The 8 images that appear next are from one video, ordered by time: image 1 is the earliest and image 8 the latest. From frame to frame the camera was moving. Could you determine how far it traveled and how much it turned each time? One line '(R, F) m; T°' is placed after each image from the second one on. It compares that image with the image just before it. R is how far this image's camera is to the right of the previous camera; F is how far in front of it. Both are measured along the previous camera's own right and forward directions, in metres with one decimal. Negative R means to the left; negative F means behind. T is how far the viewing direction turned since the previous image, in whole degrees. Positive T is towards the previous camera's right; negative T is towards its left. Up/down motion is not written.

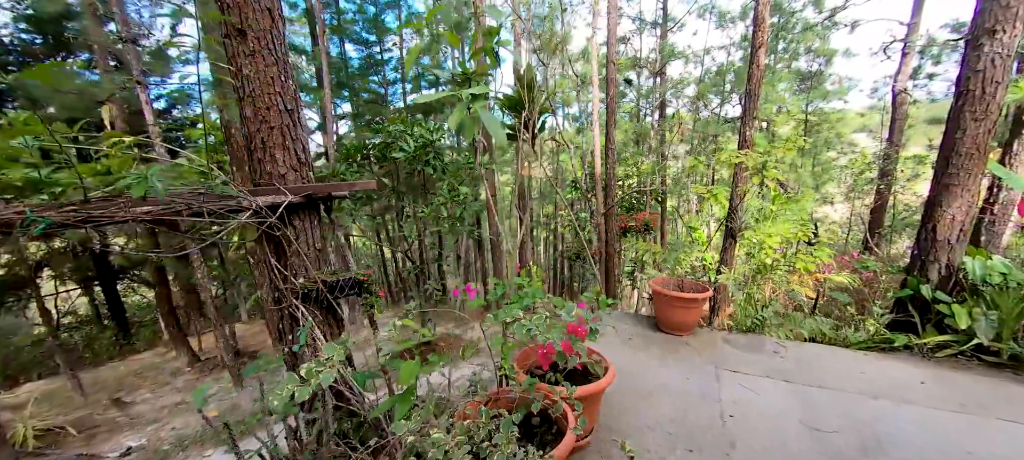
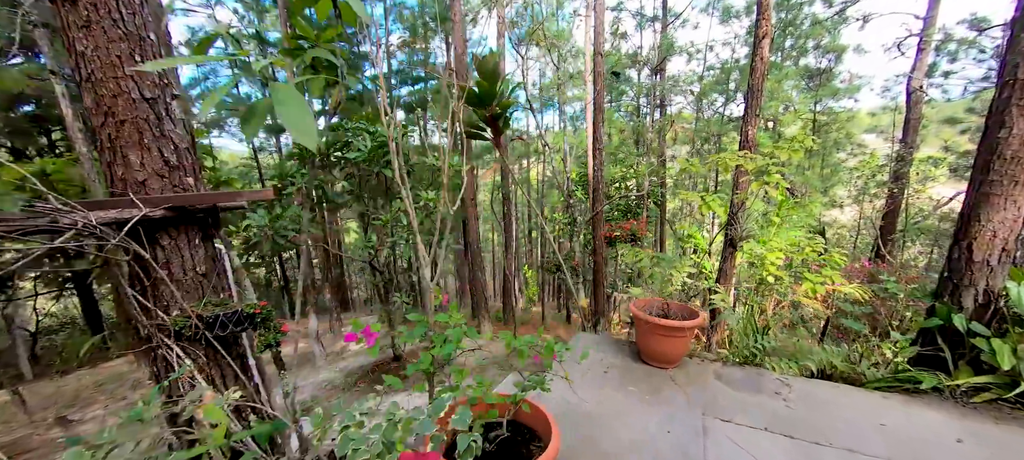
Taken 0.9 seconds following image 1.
(+0.3, +0.4) m; -1°
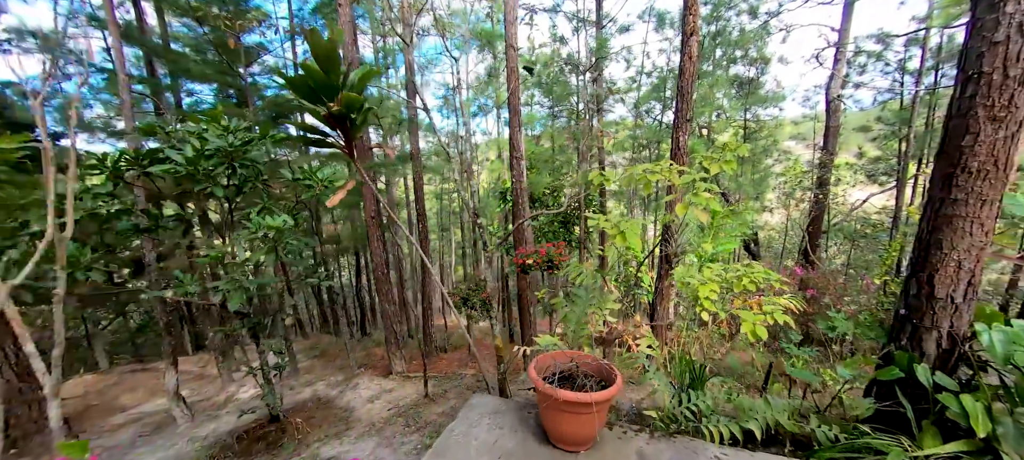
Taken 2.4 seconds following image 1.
(+0.5, +0.6) m; +7°
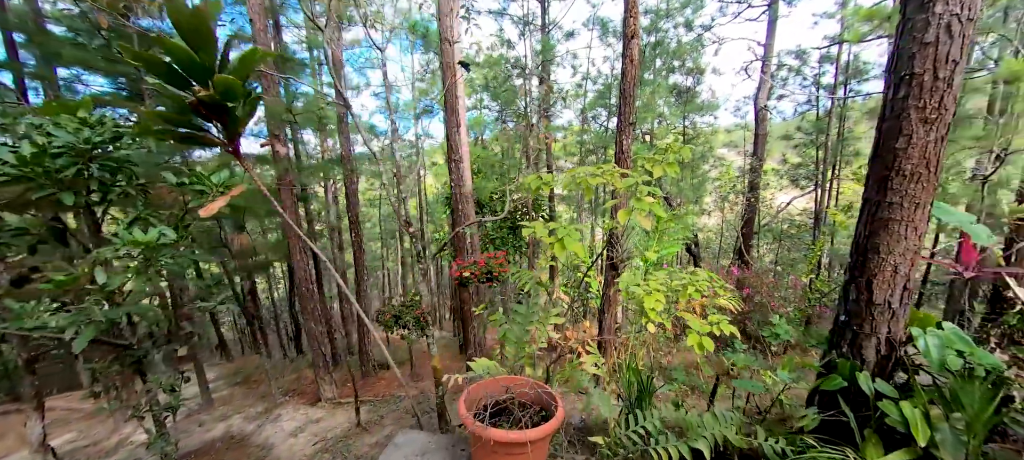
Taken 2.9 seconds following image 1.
(+0.1, +0.2) m; +7°
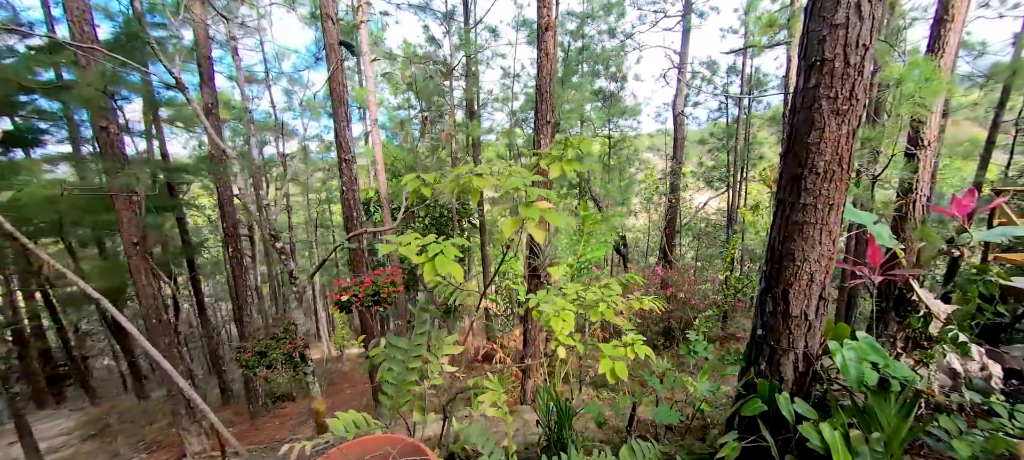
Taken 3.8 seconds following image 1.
(+0.3, +0.4) m; +9°
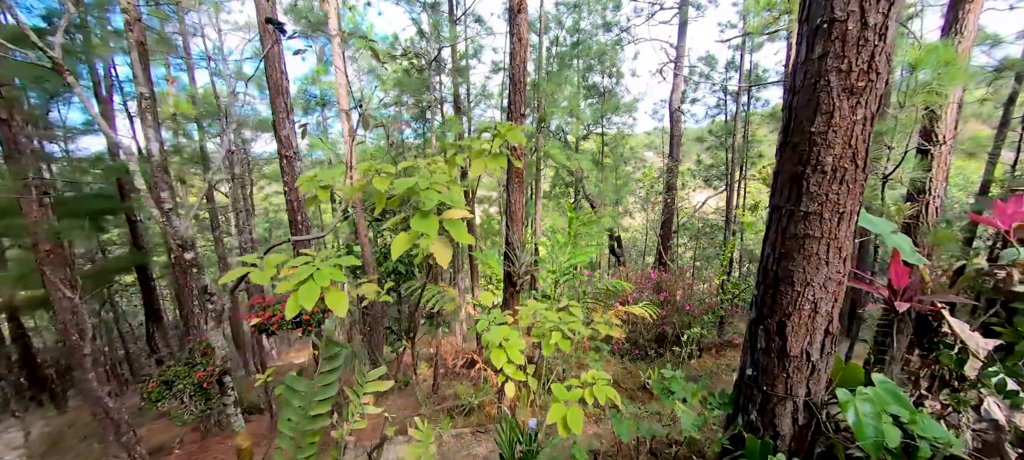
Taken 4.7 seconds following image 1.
(+0.3, +0.3) m; 0°
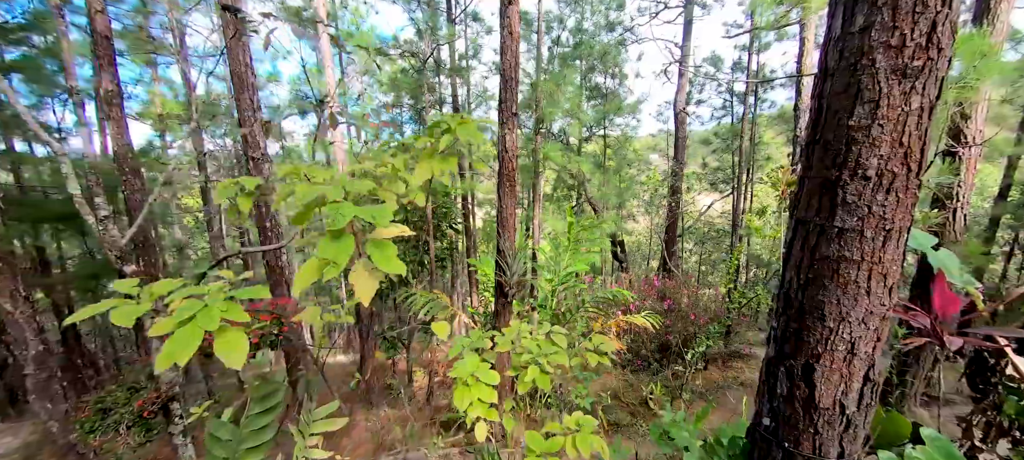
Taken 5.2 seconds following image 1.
(+0.1, +0.2) m; -1°
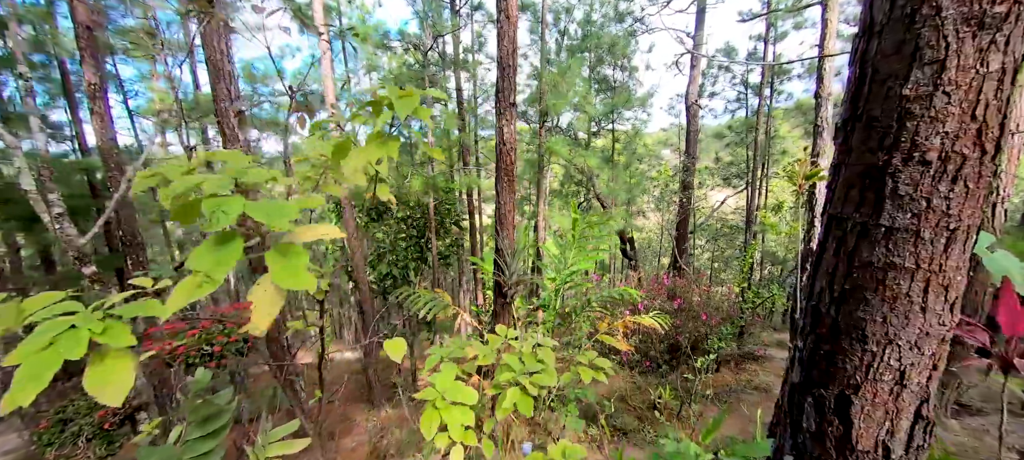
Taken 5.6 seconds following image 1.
(+0.1, +0.2) m; -2°
